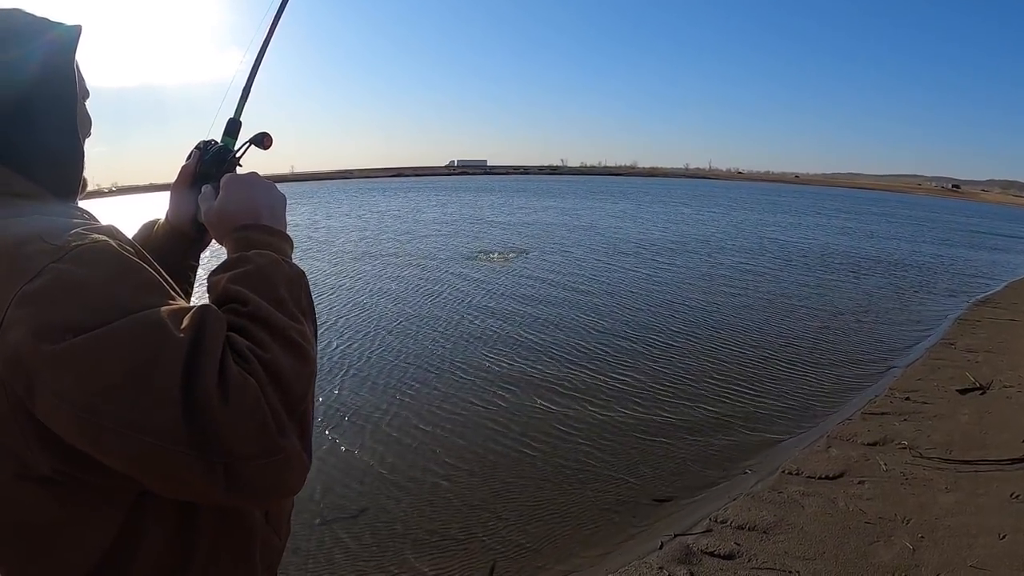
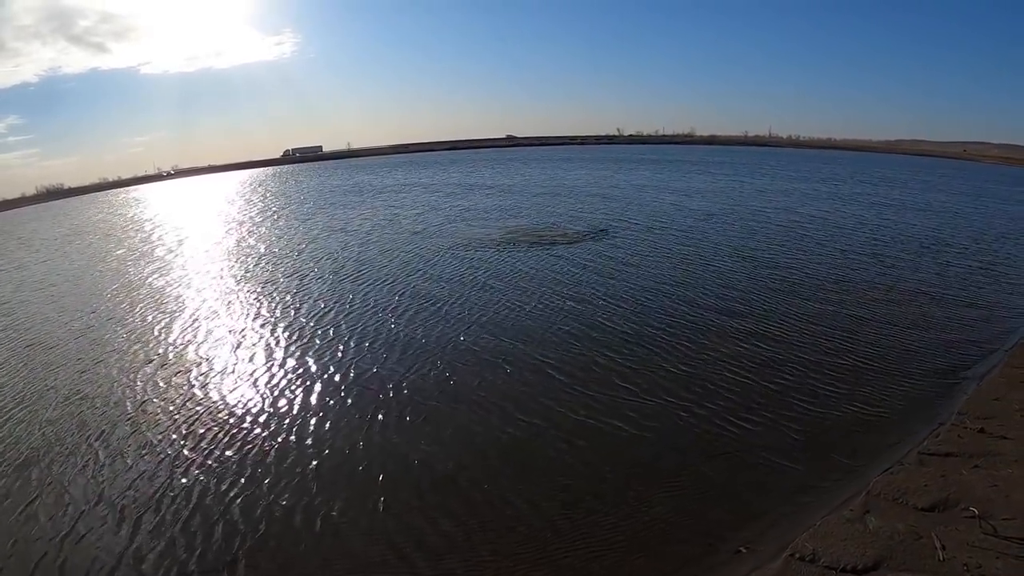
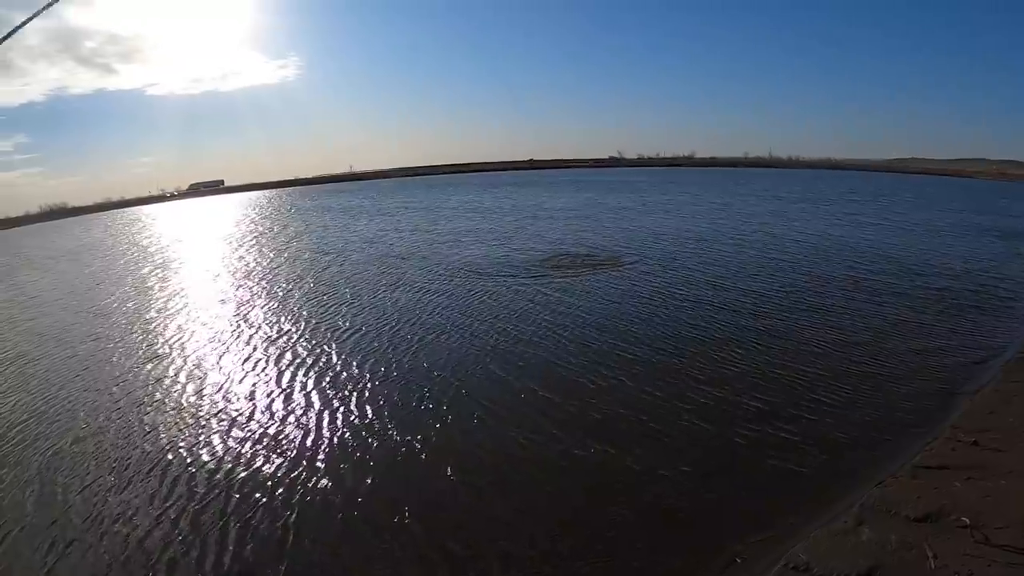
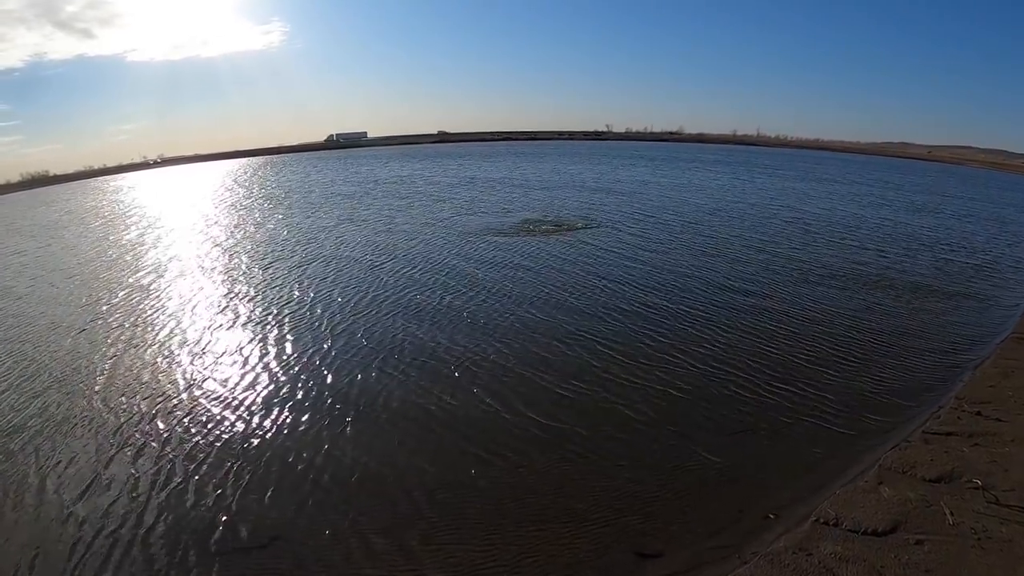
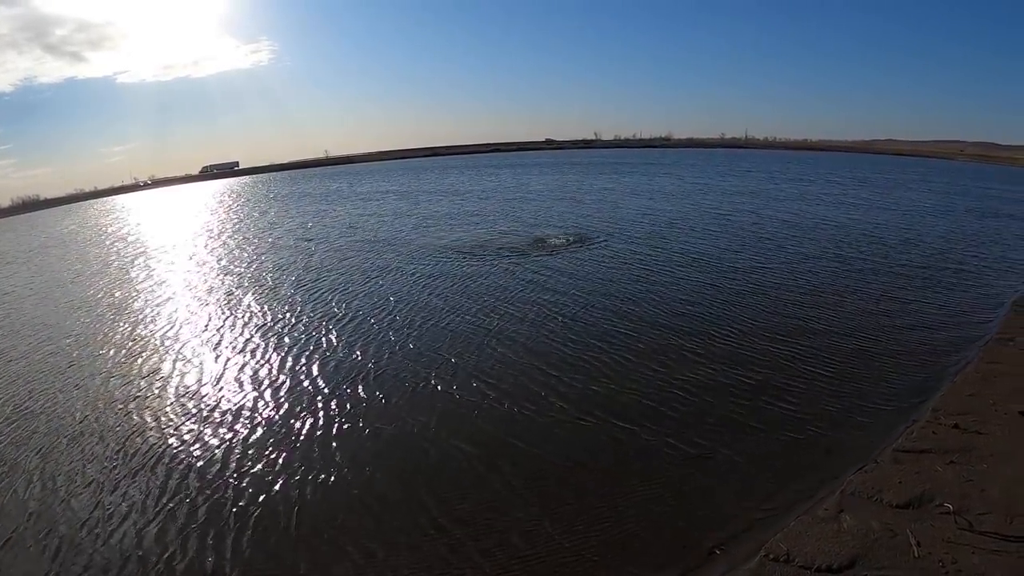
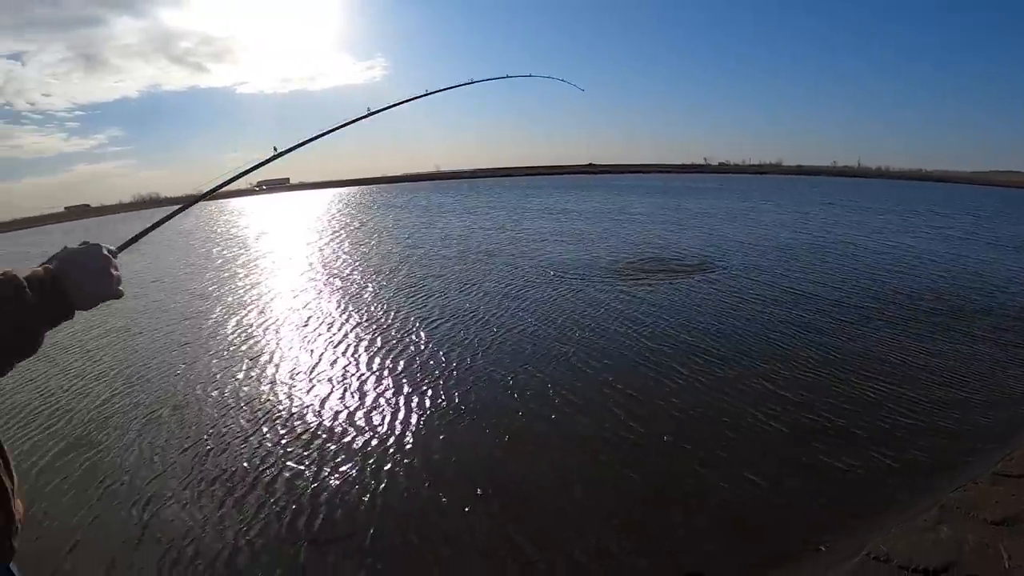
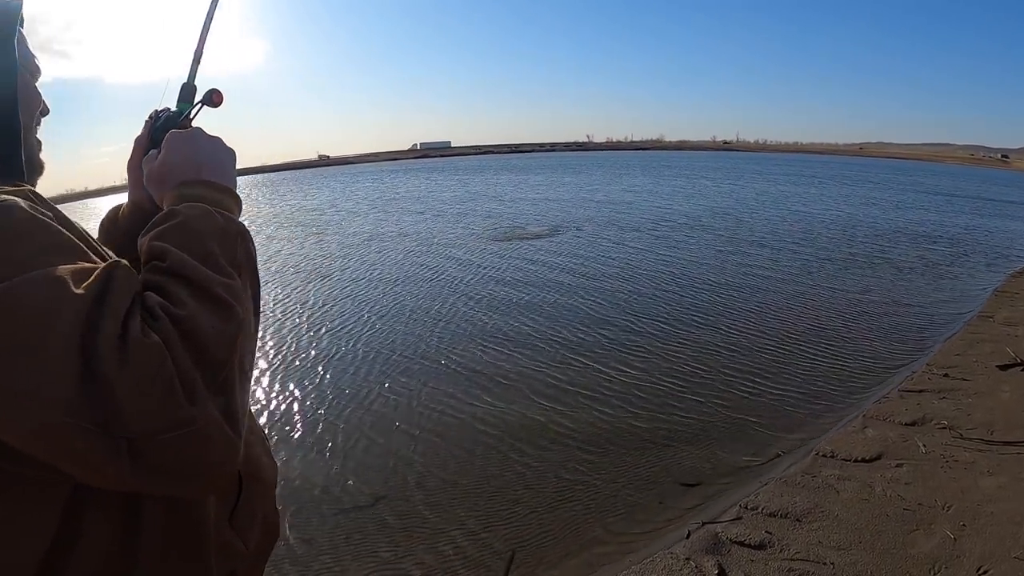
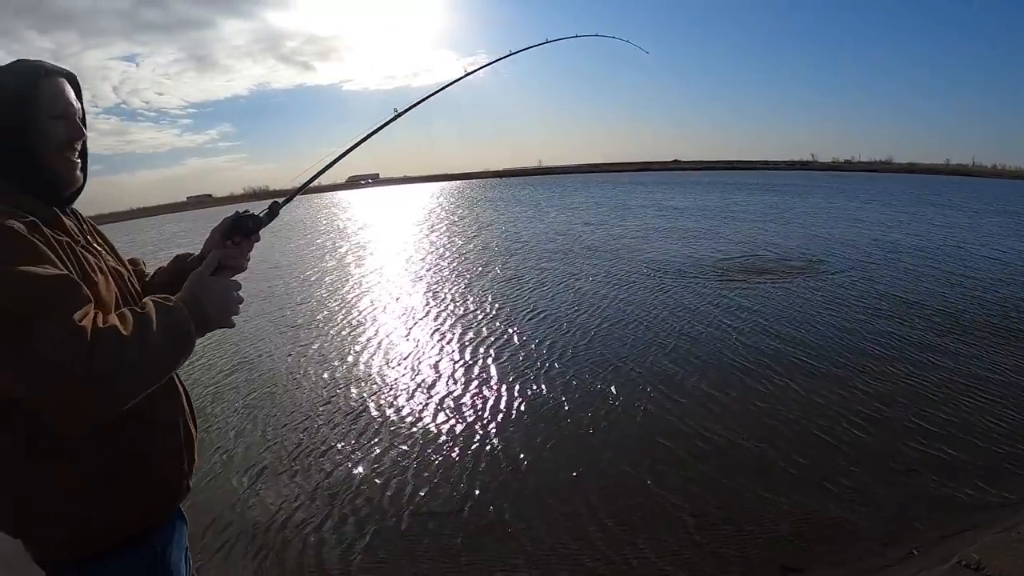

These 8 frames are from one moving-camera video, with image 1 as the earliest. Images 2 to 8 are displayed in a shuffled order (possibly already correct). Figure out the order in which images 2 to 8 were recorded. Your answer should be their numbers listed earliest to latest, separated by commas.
7, 4, 2, 5, 3, 6, 8
